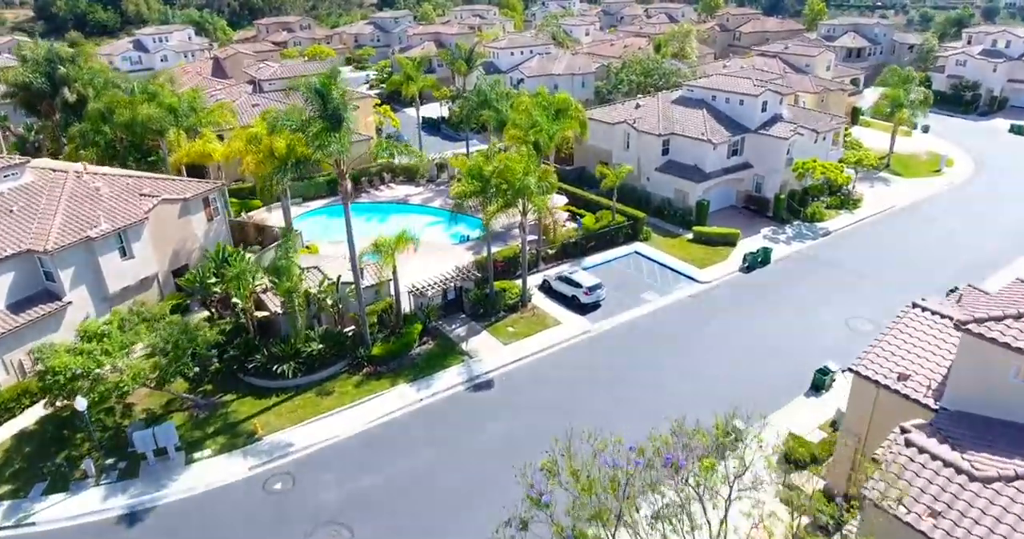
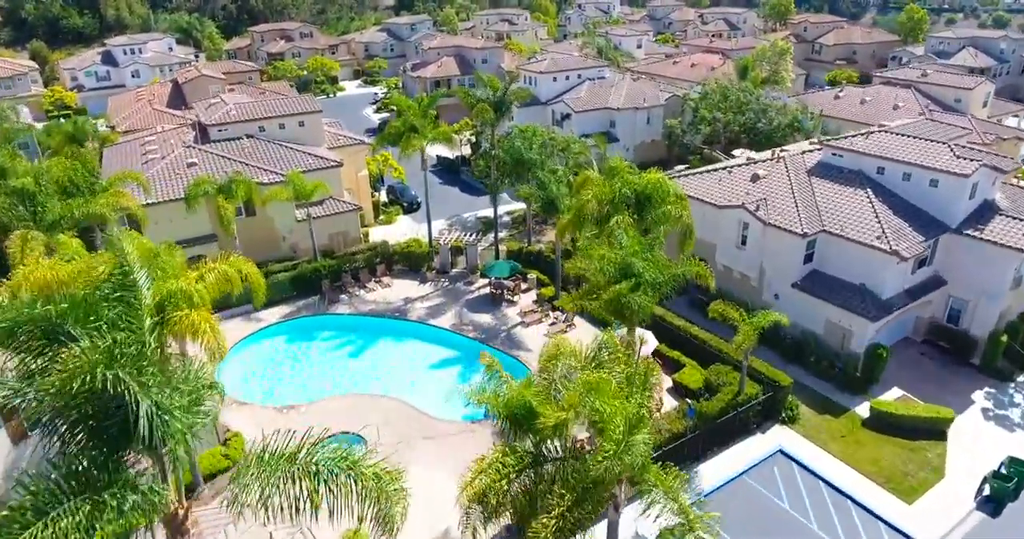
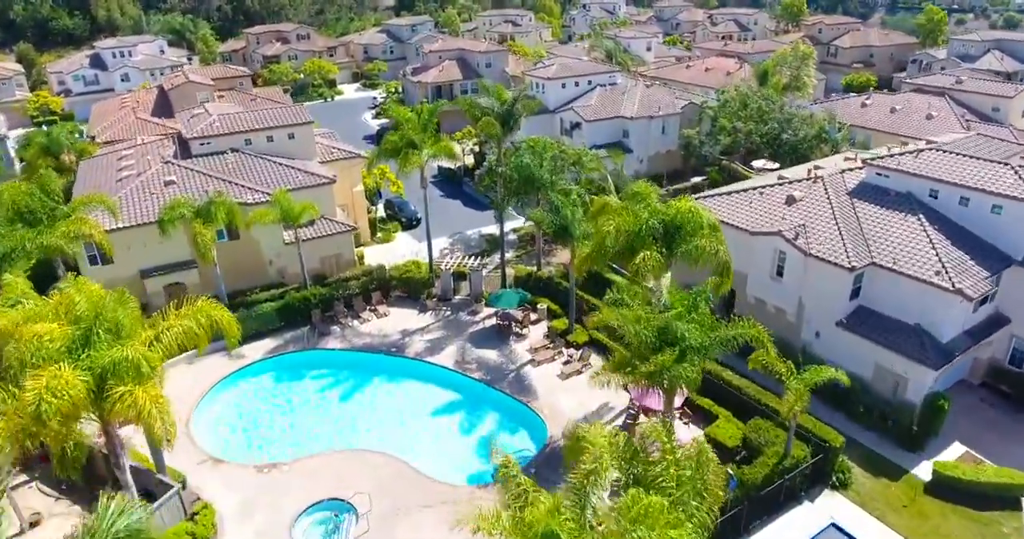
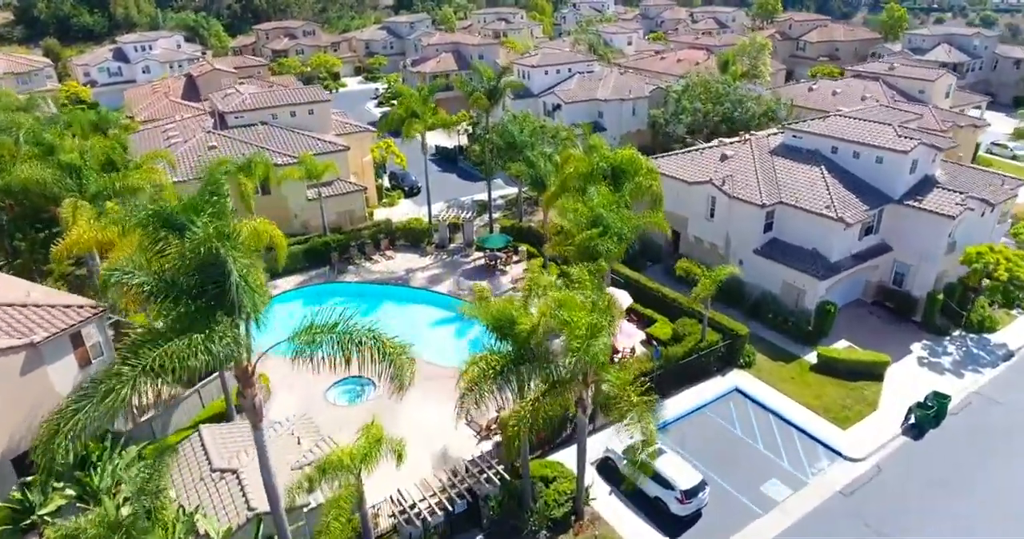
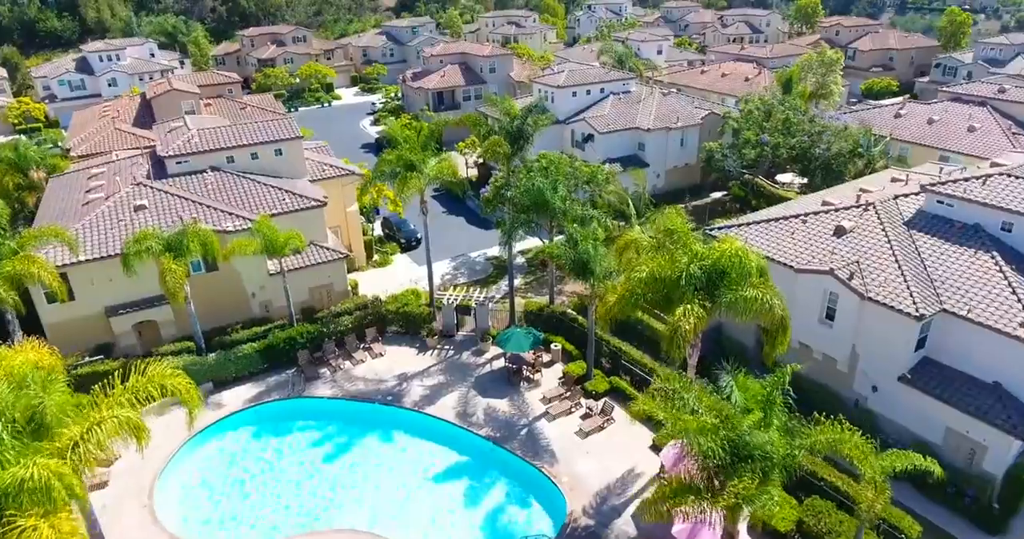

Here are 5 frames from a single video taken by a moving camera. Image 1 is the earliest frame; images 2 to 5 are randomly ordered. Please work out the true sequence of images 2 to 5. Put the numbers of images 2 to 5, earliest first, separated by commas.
4, 2, 3, 5
